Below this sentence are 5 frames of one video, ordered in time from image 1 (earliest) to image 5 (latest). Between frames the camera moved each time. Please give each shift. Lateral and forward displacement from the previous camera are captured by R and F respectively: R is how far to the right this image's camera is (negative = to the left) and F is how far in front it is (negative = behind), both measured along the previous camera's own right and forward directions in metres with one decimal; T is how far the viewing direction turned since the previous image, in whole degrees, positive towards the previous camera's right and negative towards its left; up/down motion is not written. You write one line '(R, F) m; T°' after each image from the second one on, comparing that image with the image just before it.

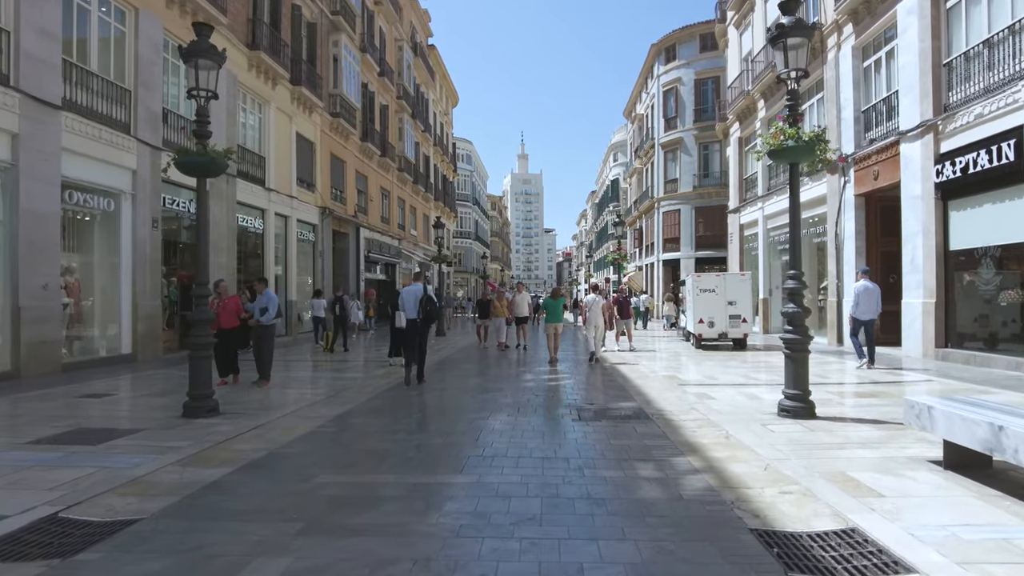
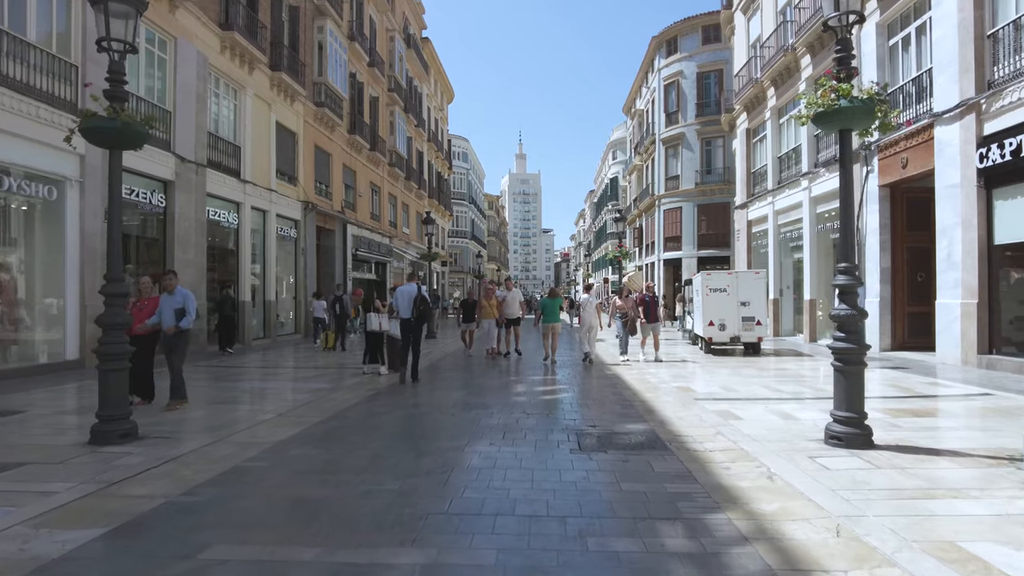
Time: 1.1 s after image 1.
(+0.1, +1.4) m; 0°
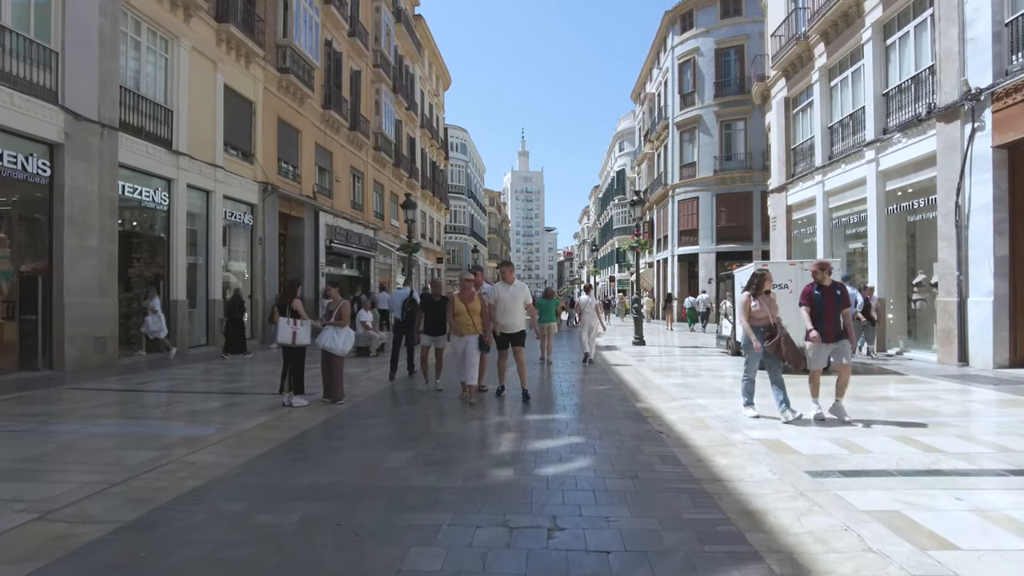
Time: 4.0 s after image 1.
(+0.2, +3.7) m; 0°
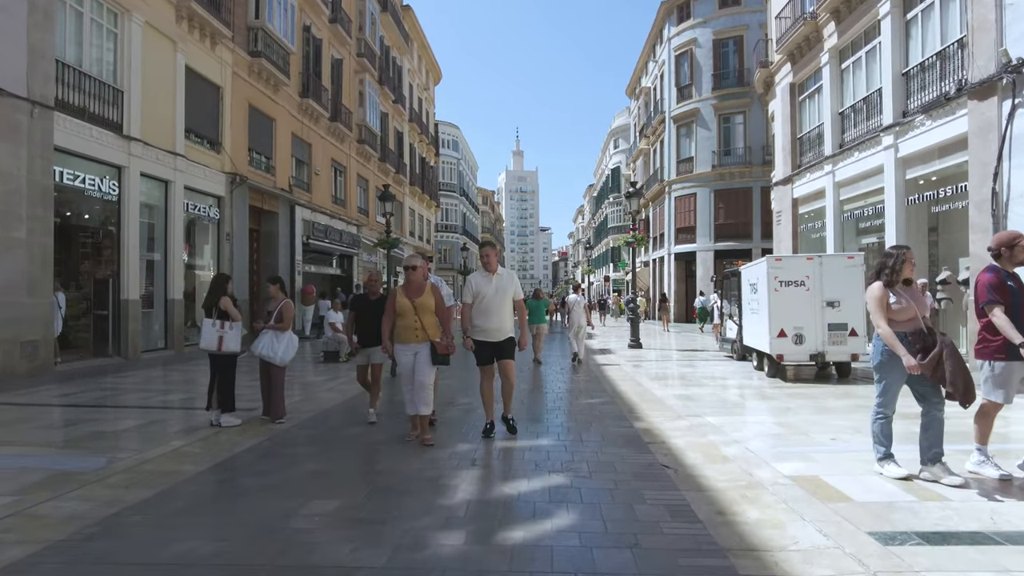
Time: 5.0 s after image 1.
(+0.2, +1.4) m; 0°
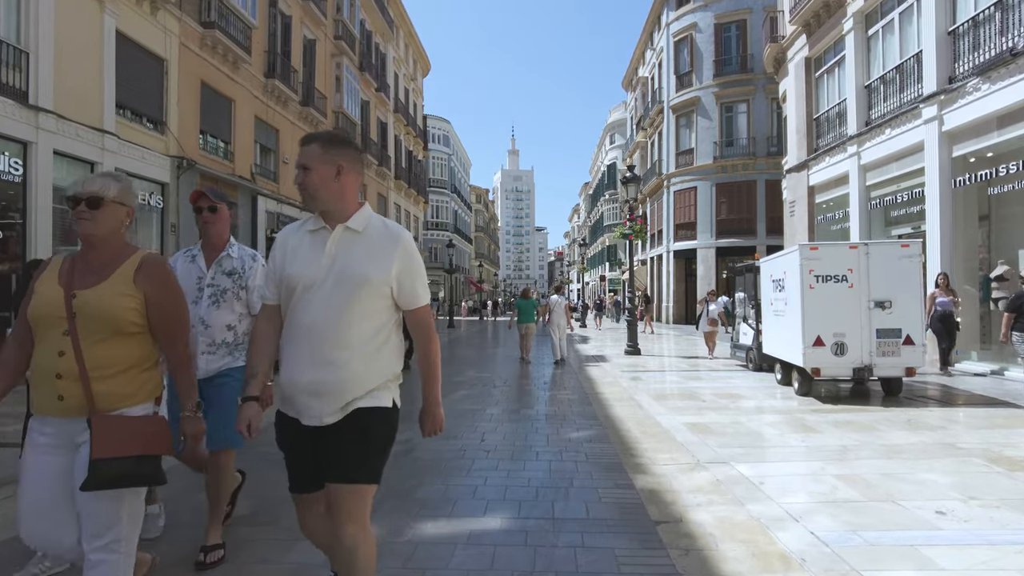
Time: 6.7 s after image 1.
(+0.4, +2.1) m; 0°
